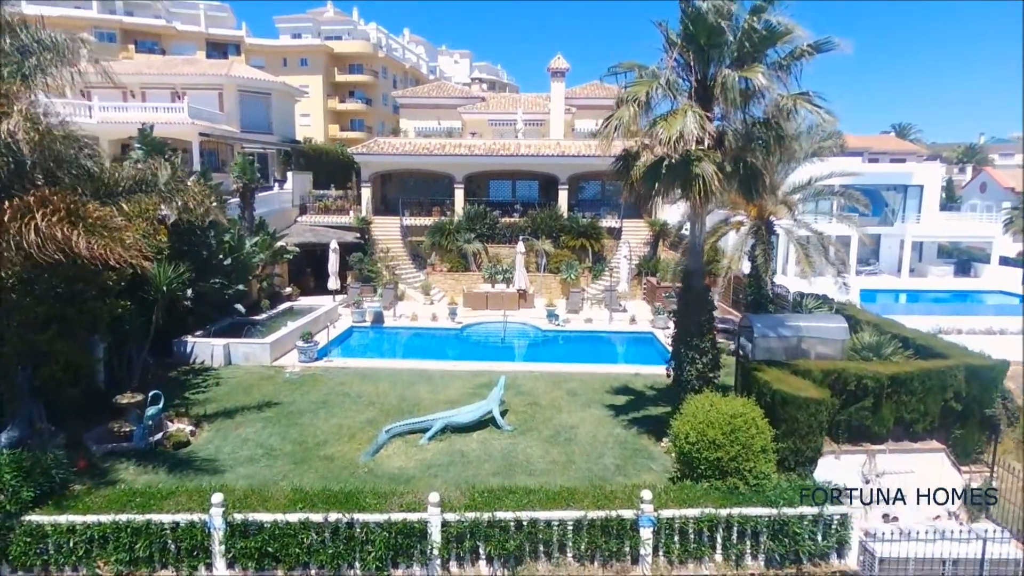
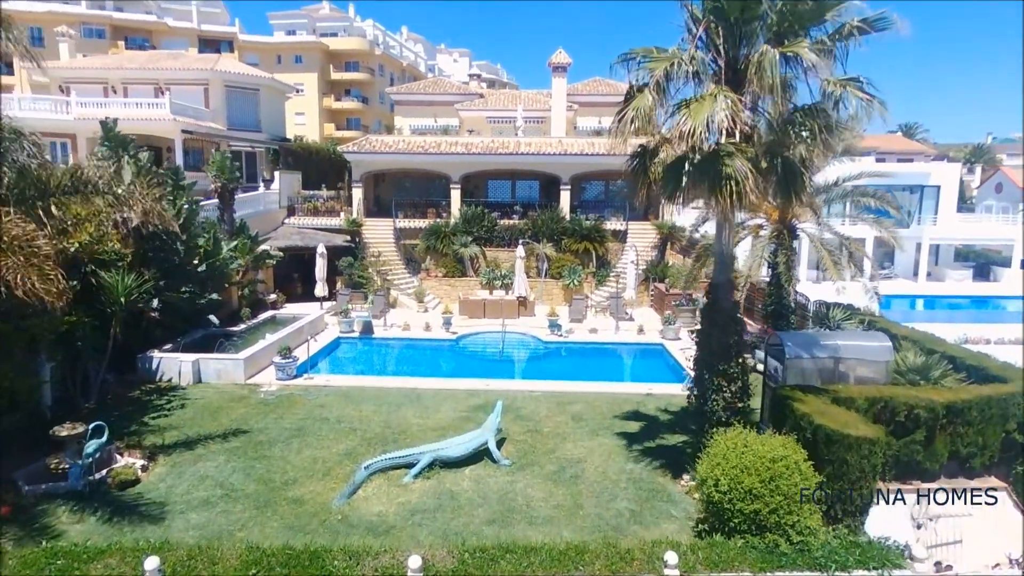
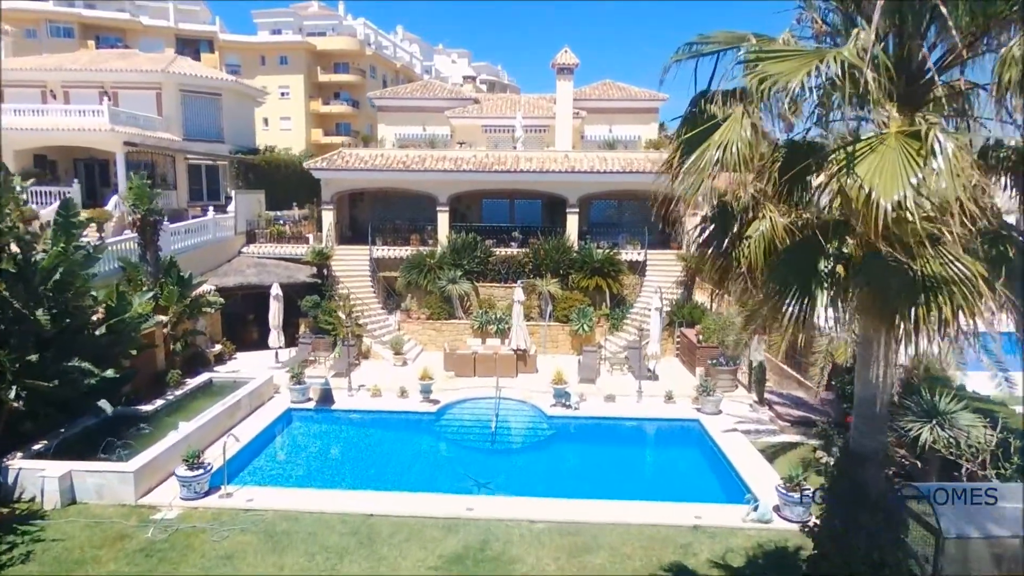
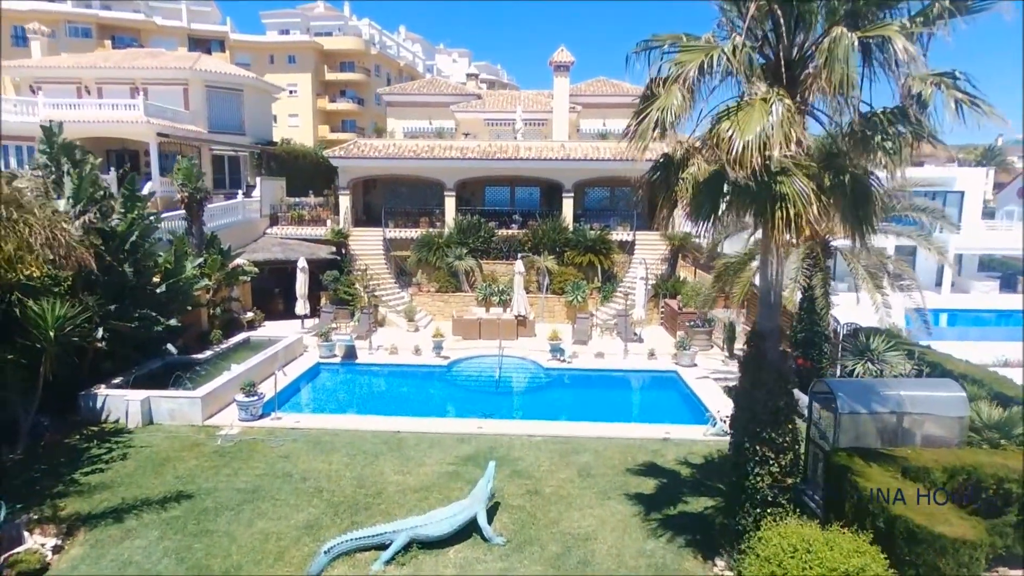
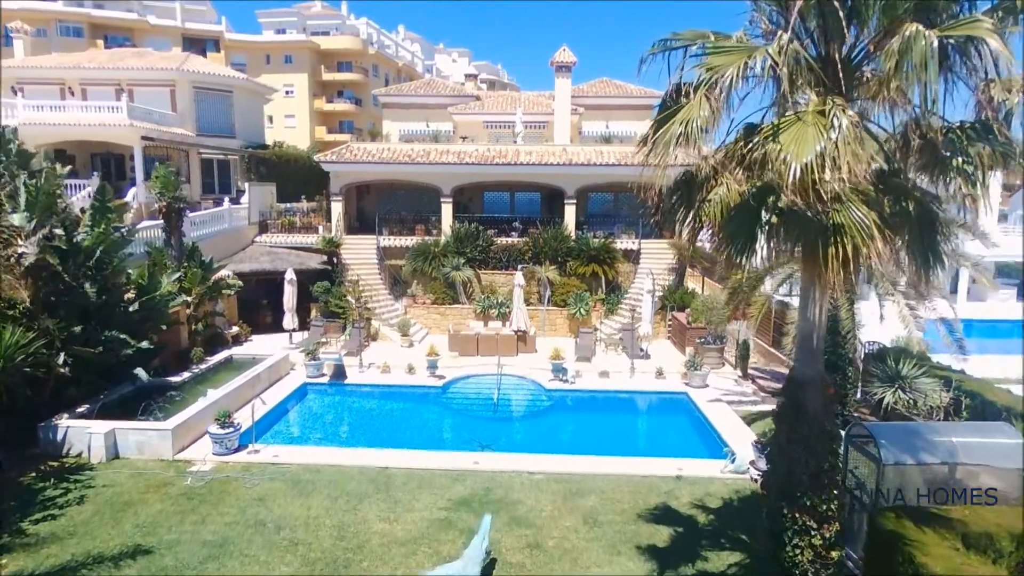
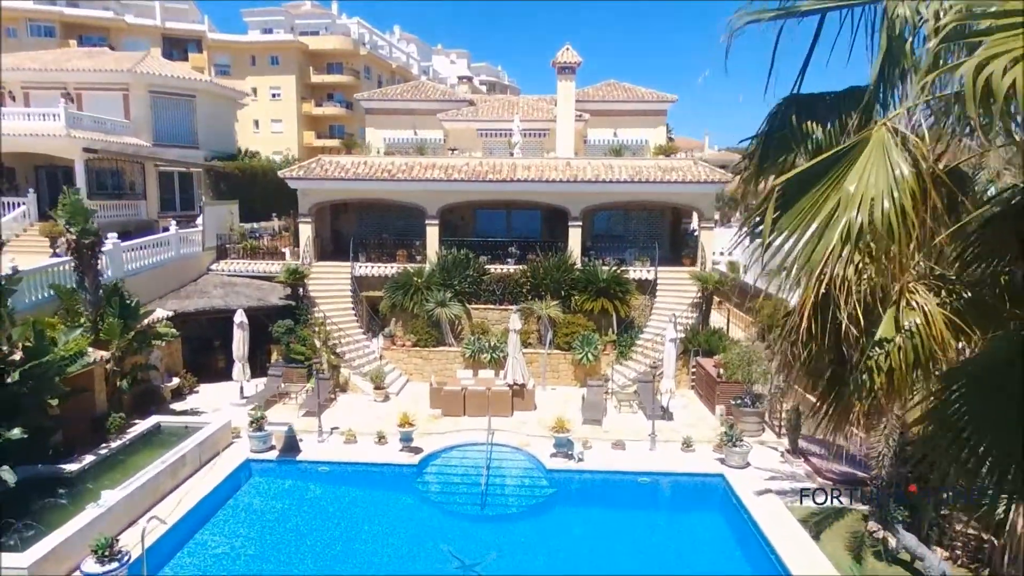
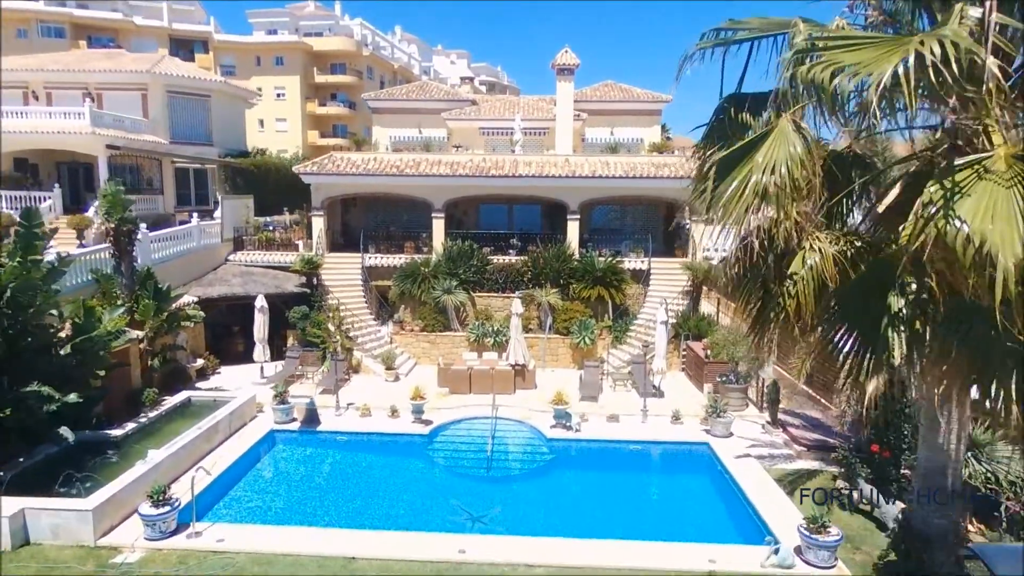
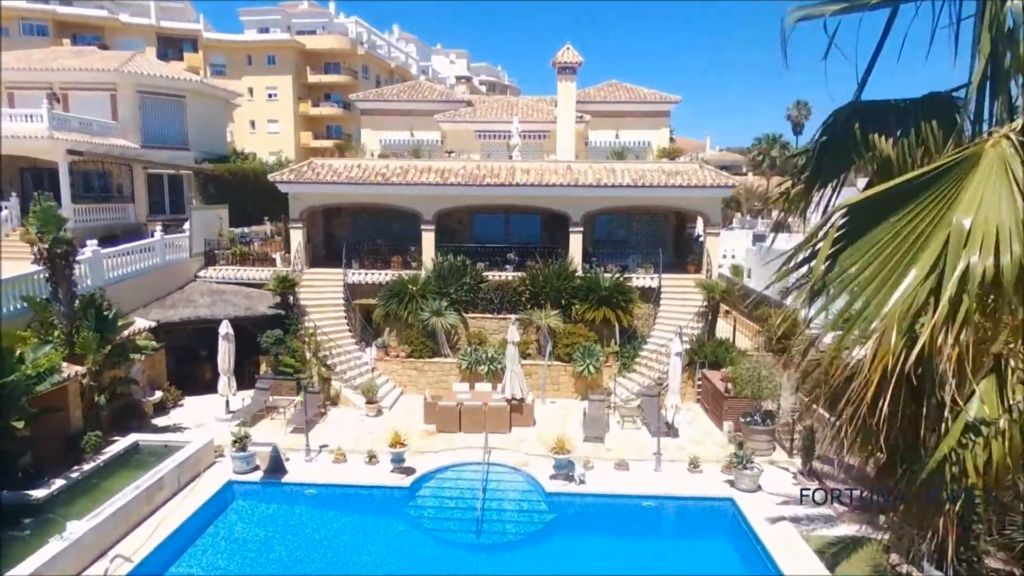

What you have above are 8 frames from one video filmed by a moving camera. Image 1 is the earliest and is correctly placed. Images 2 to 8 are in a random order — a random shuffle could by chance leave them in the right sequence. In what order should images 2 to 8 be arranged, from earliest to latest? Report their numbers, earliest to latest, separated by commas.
2, 4, 5, 3, 7, 6, 8
